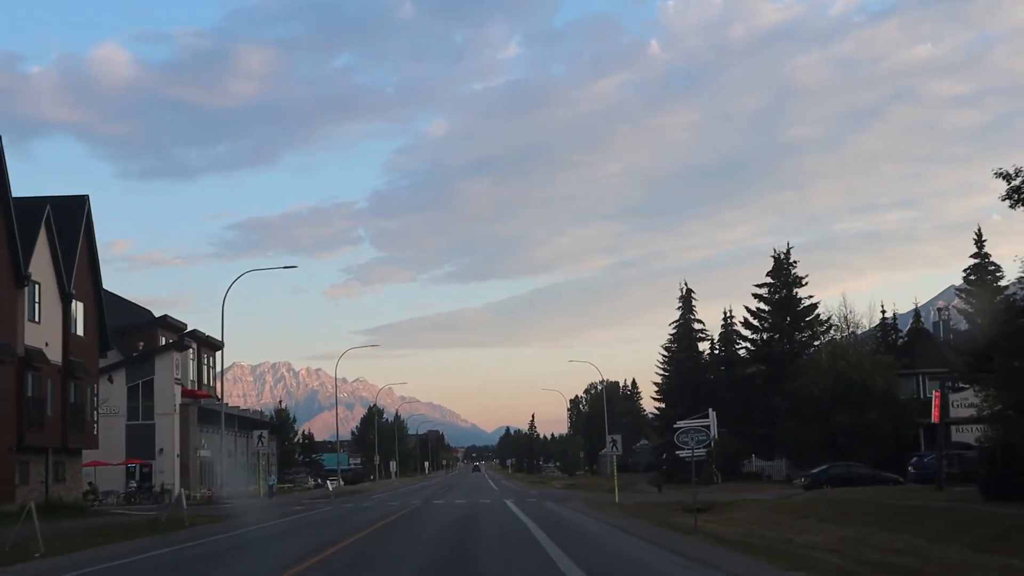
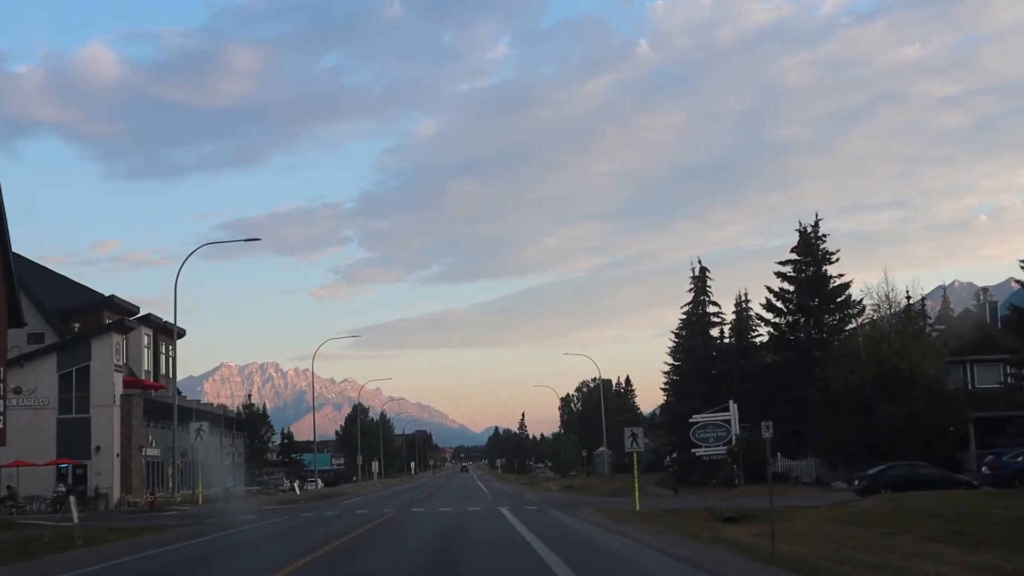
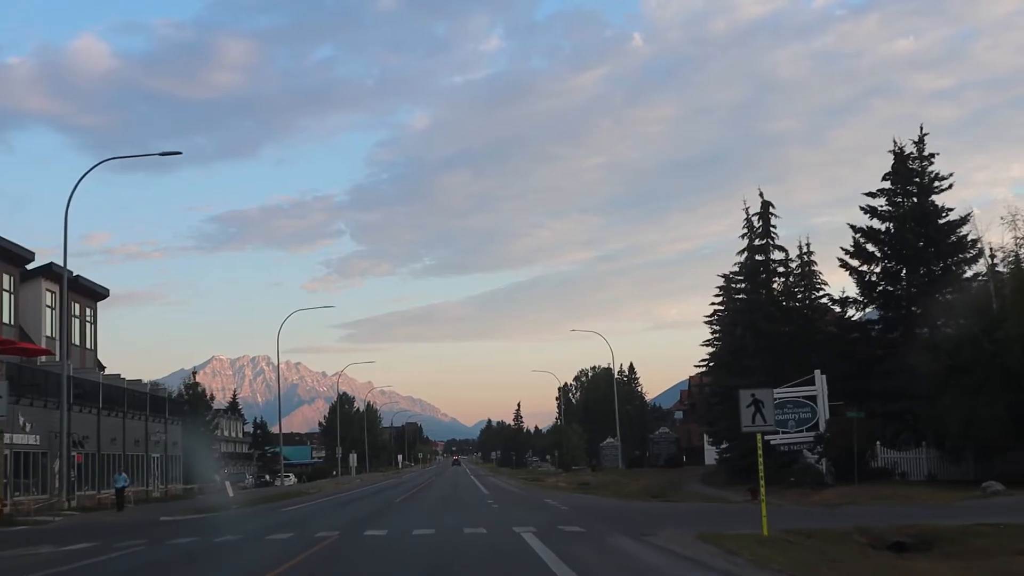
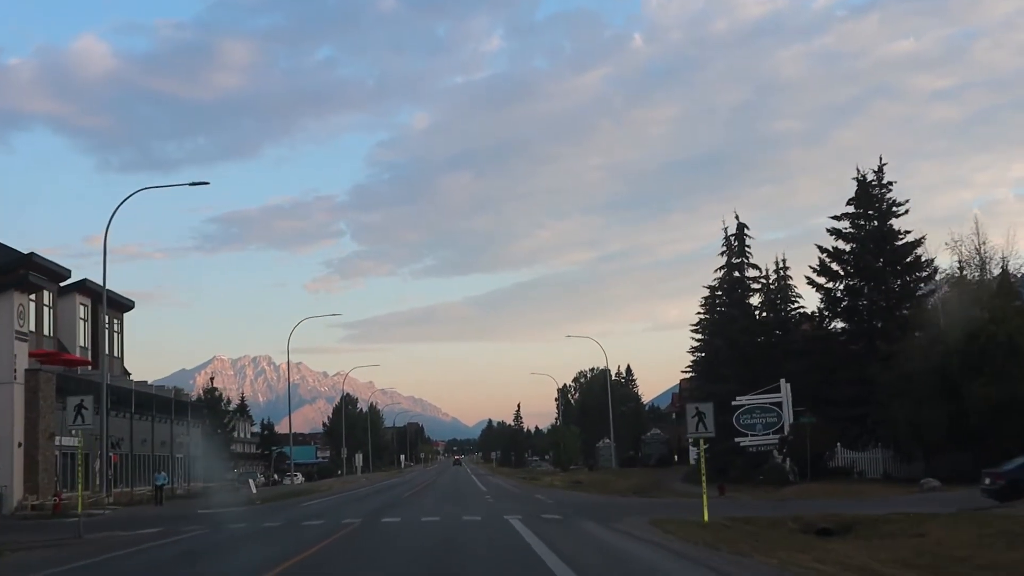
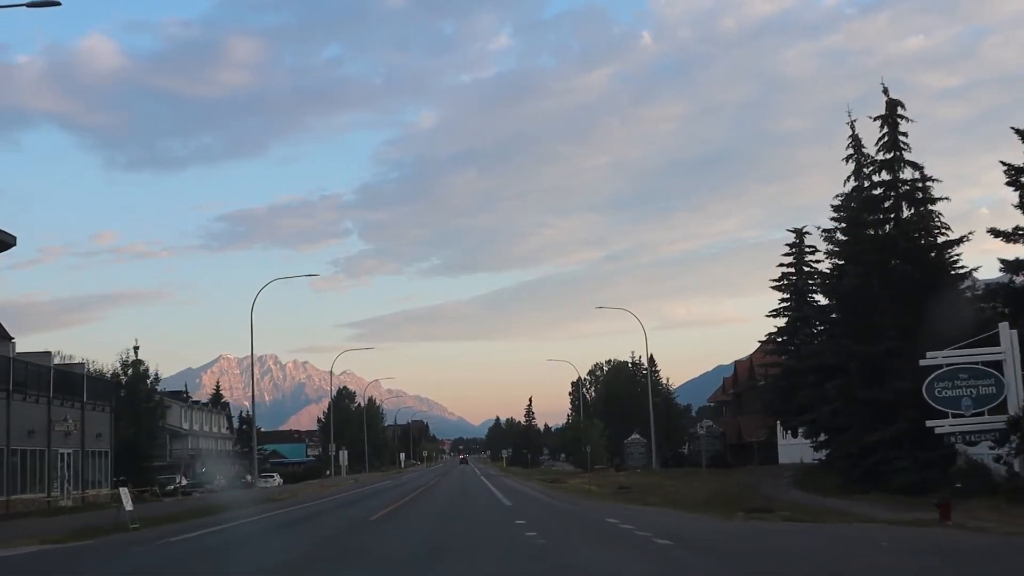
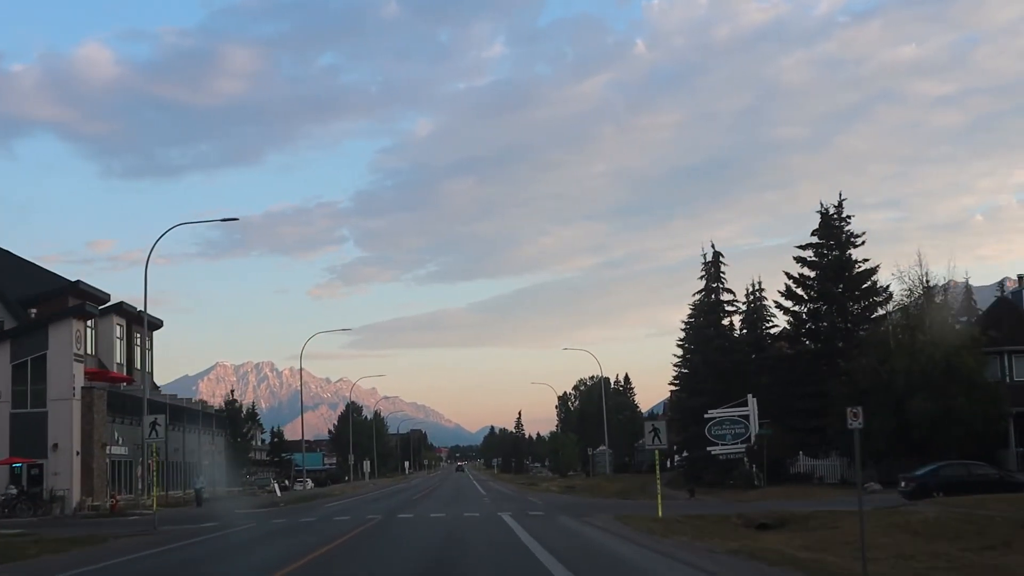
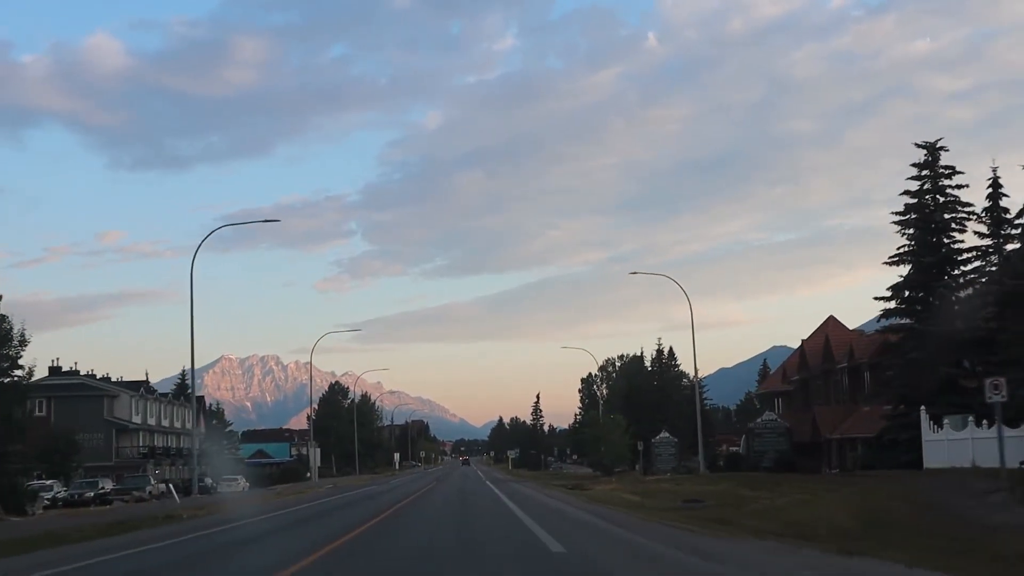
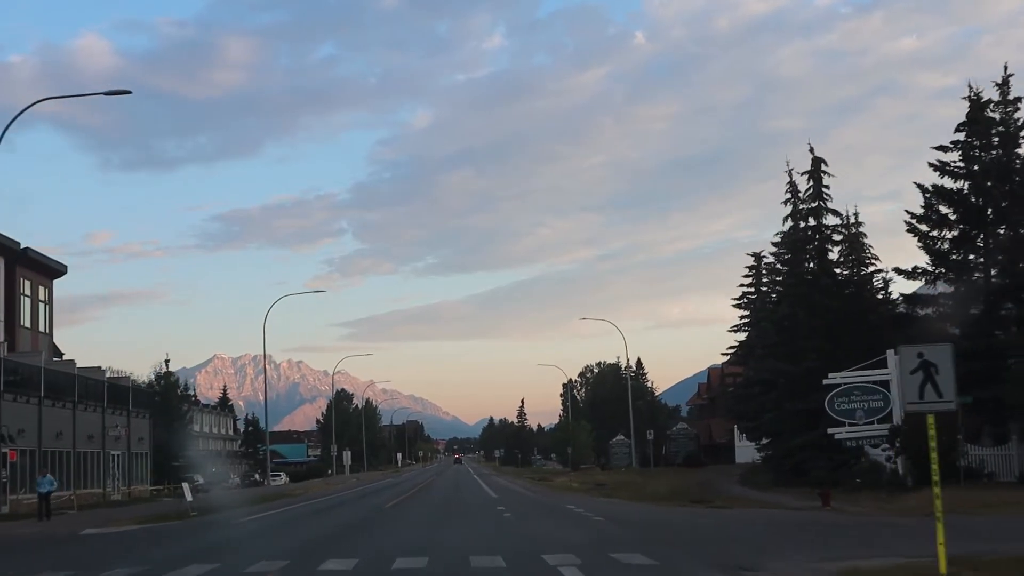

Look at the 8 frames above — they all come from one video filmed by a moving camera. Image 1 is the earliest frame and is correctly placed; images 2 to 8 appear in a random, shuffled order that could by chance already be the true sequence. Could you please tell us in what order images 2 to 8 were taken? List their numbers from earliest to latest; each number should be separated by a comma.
2, 6, 4, 3, 8, 5, 7
